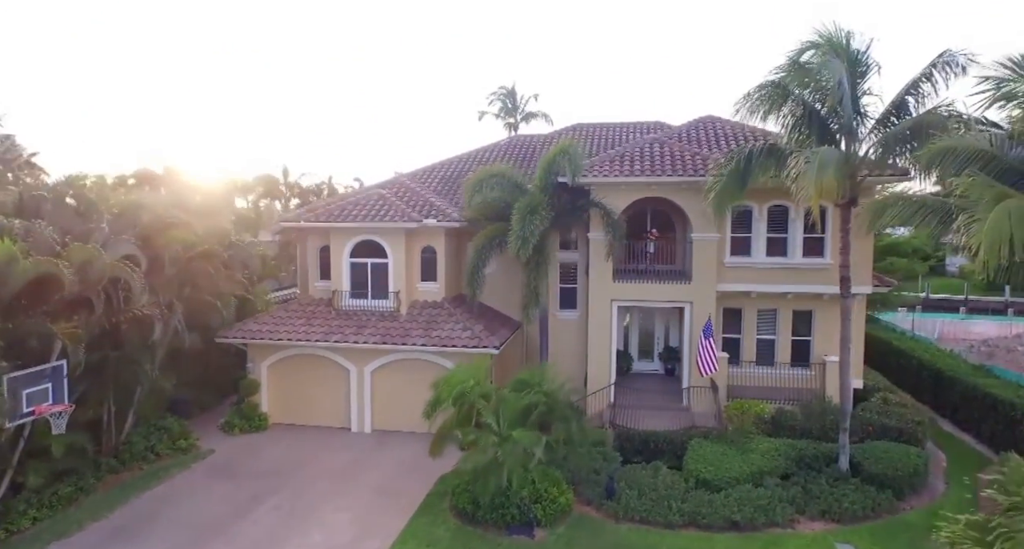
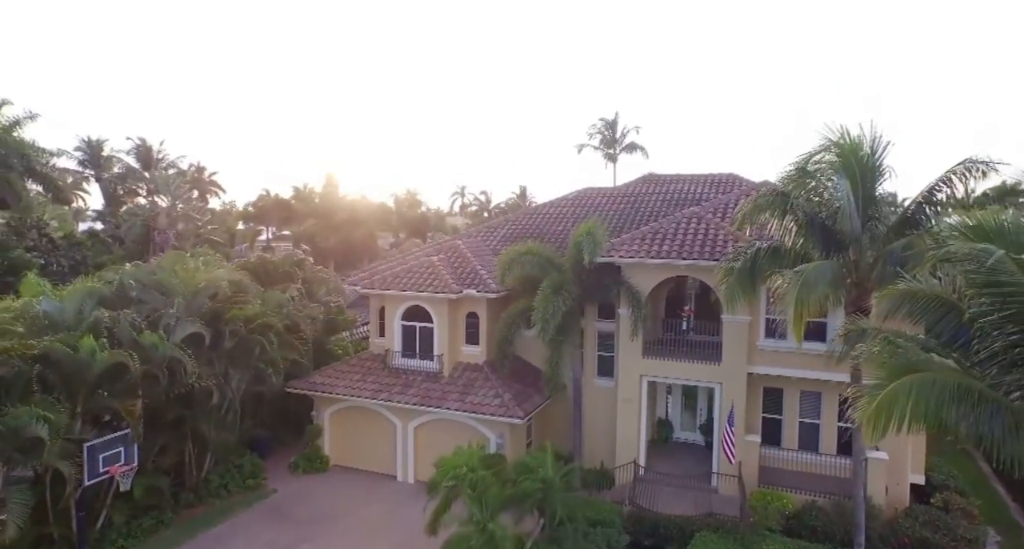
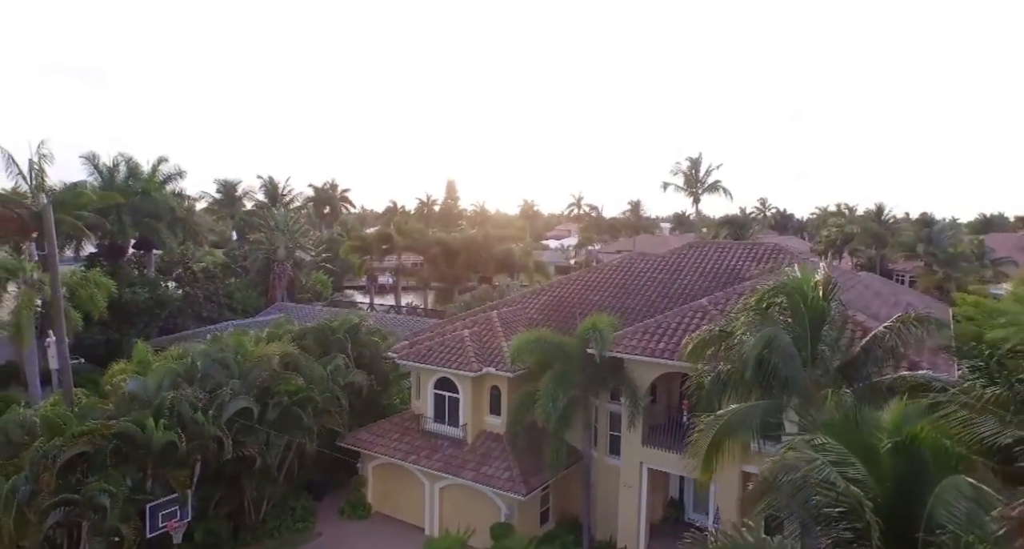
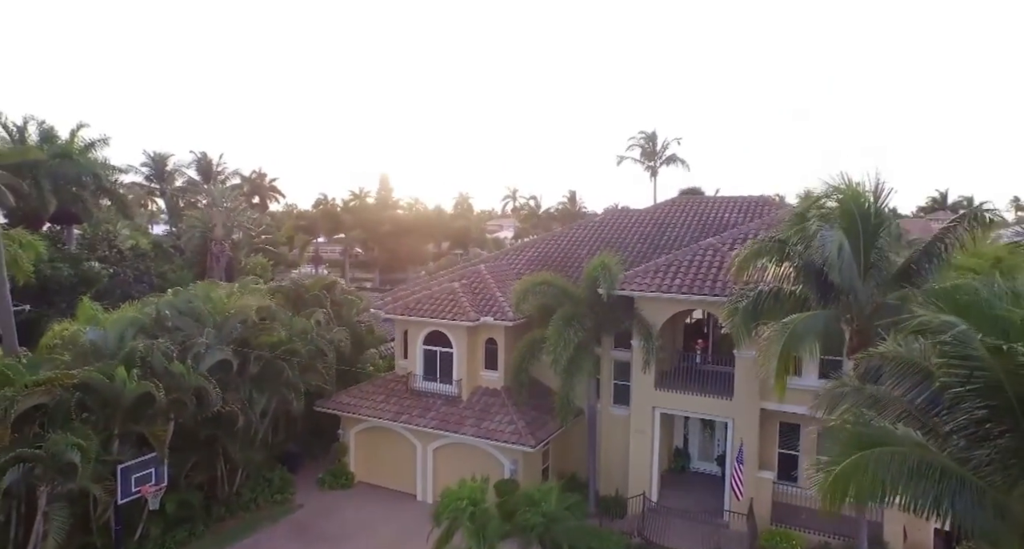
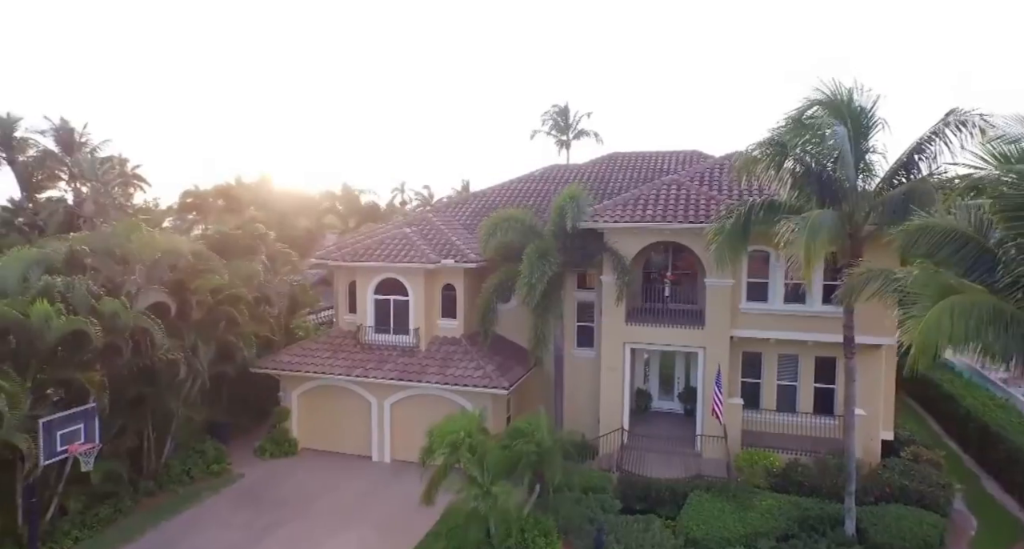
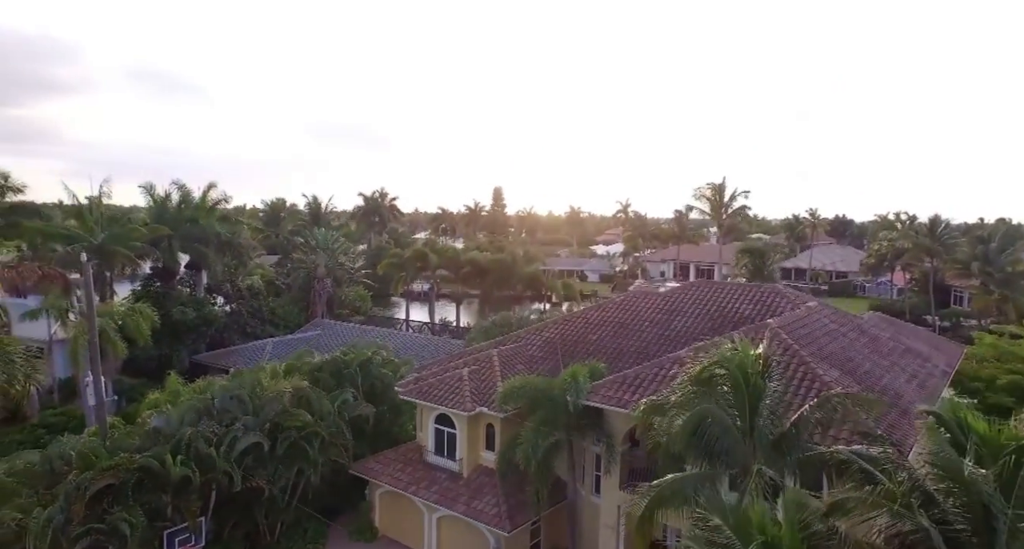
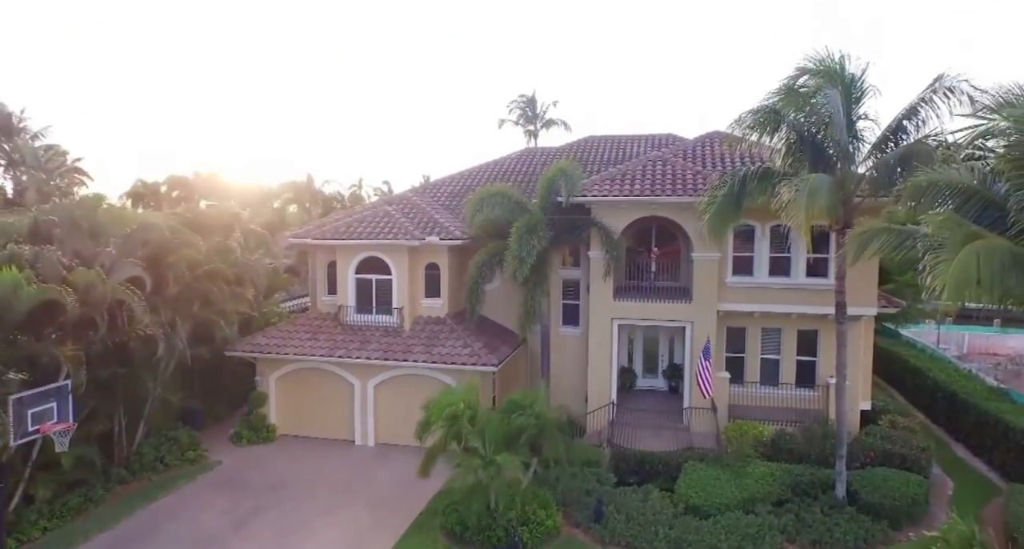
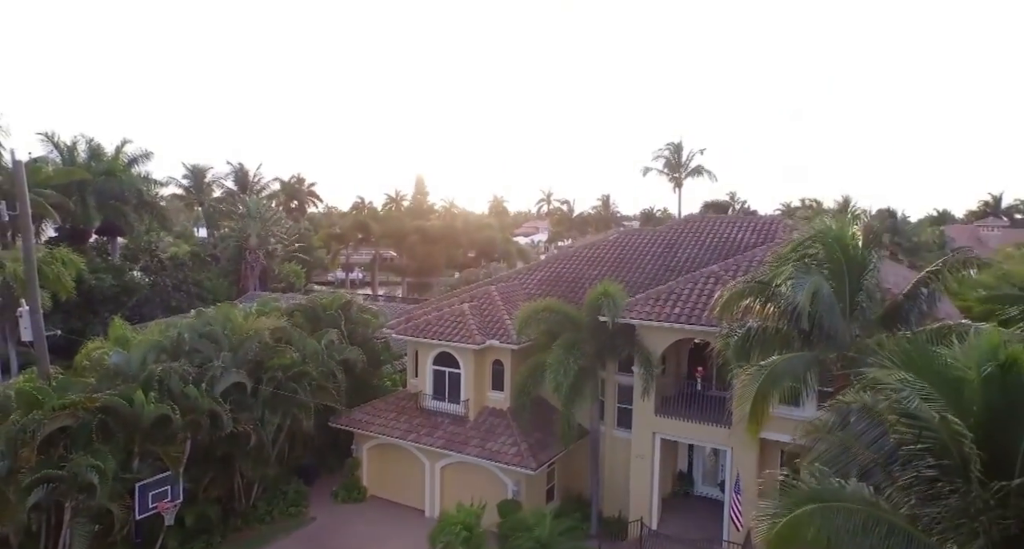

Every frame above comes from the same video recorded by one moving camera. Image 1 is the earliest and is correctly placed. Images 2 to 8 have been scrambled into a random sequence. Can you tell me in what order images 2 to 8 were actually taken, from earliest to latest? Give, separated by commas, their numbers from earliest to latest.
7, 5, 2, 4, 8, 3, 6
